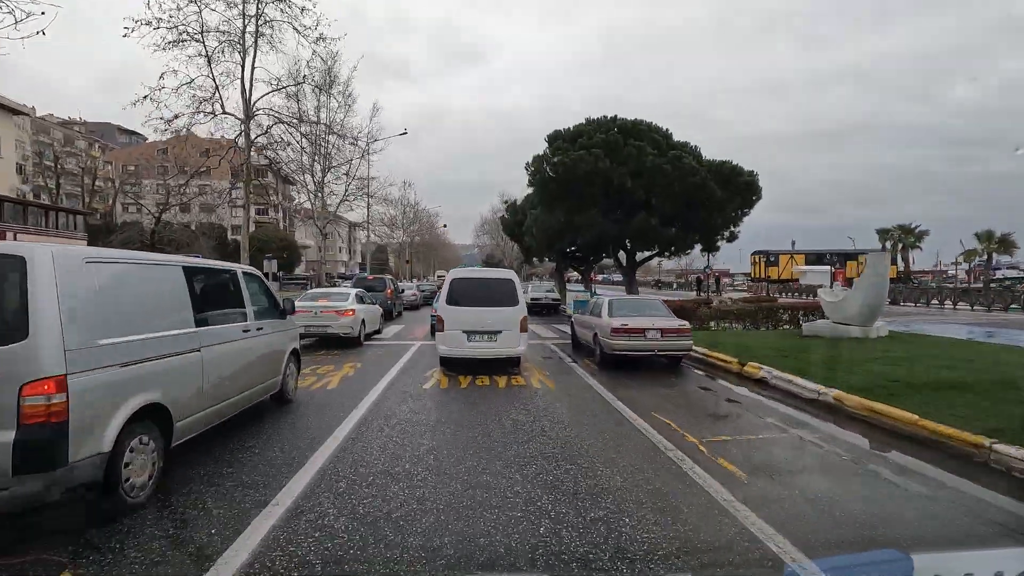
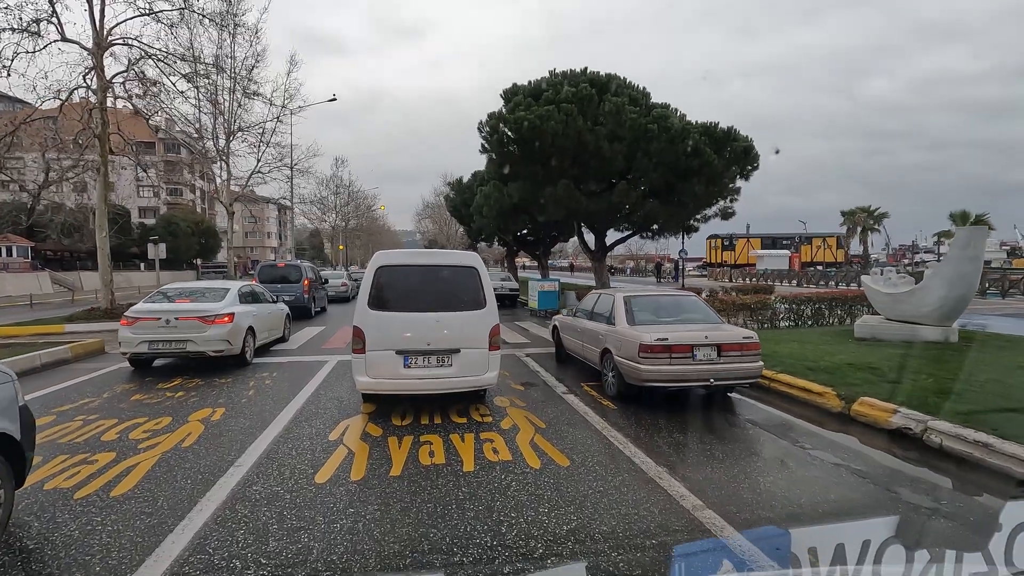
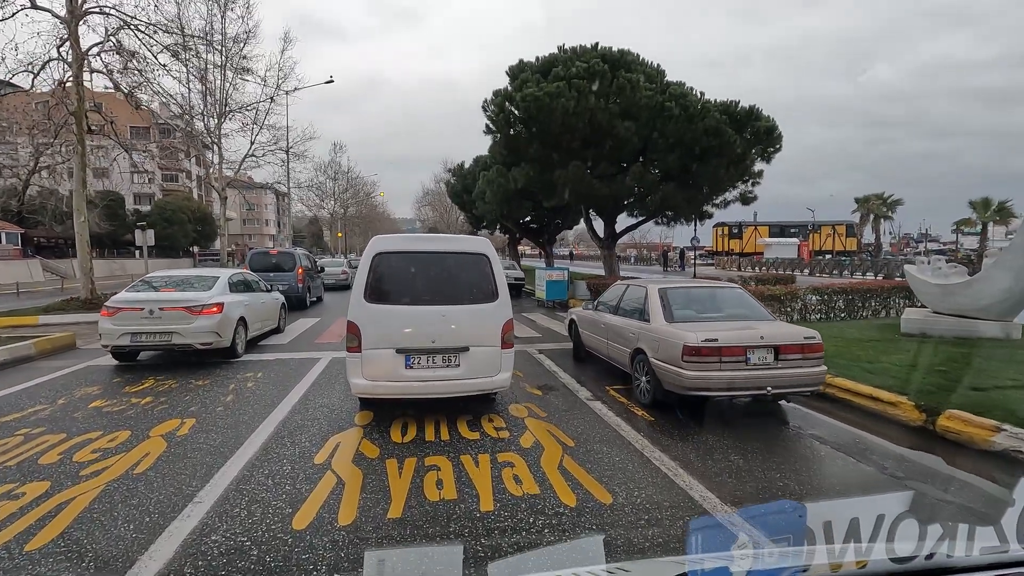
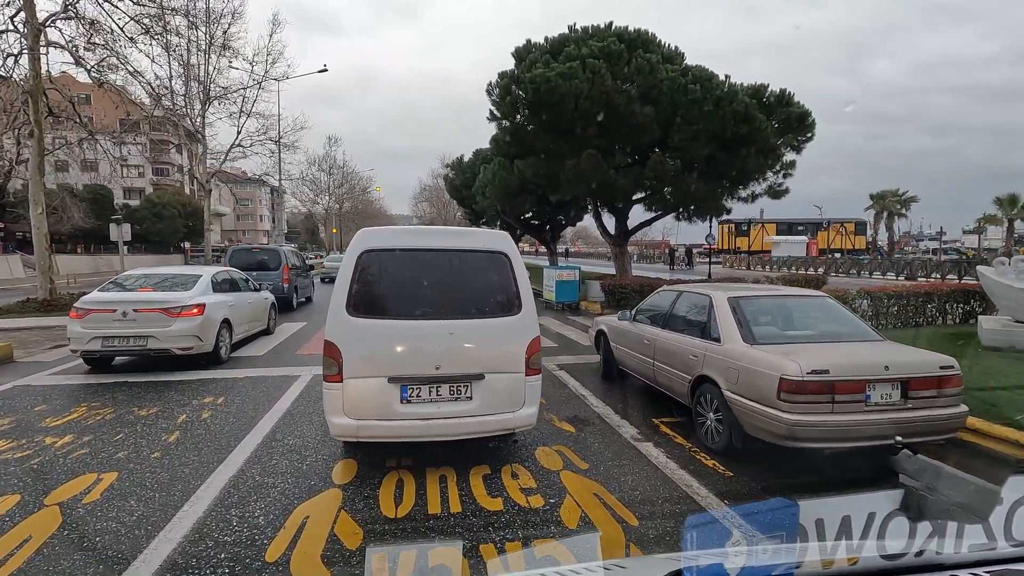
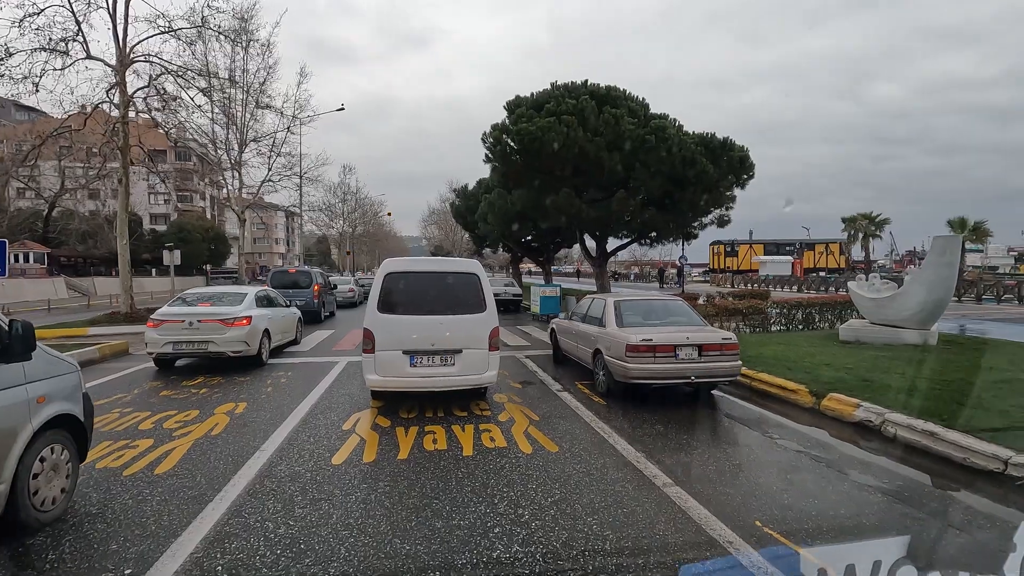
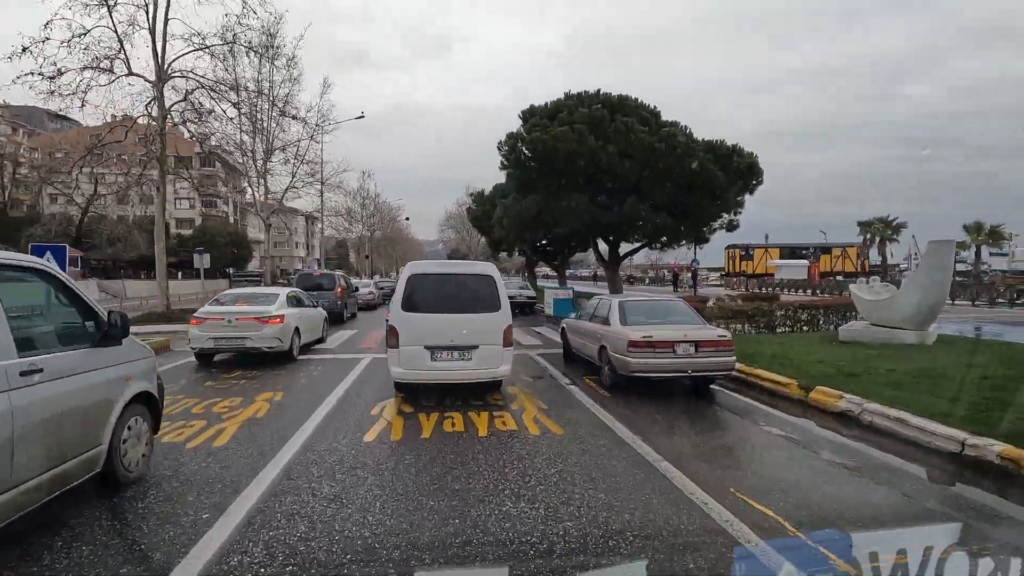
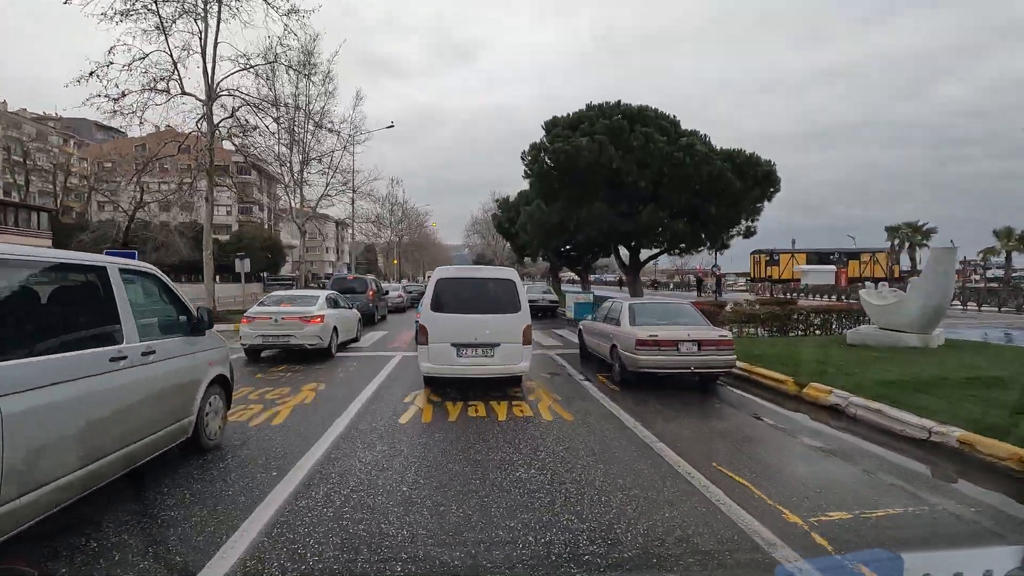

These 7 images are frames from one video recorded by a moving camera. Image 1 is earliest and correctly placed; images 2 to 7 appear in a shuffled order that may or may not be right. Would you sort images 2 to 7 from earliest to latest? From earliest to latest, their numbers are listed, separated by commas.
7, 6, 5, 2, 3, 4
